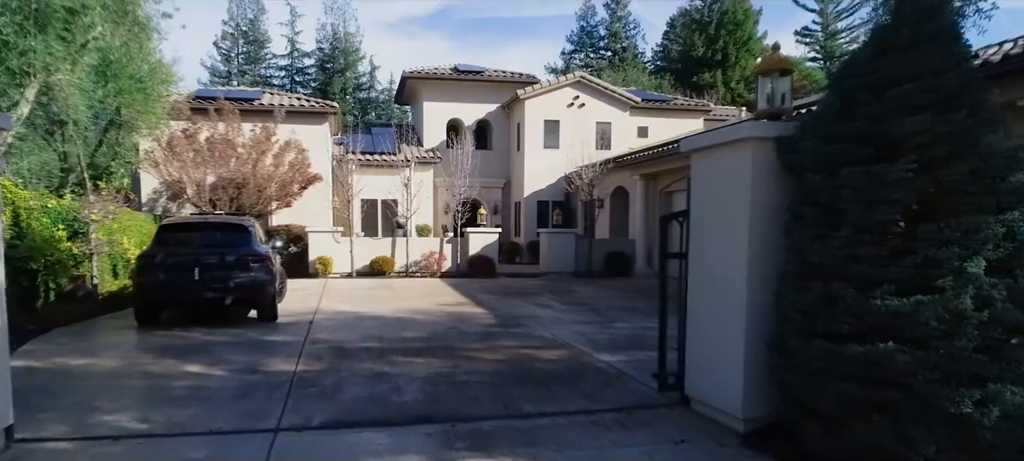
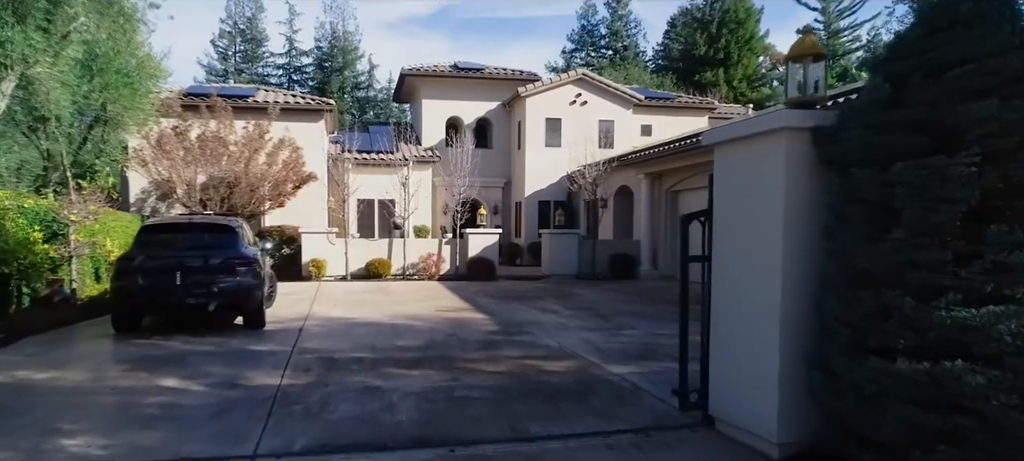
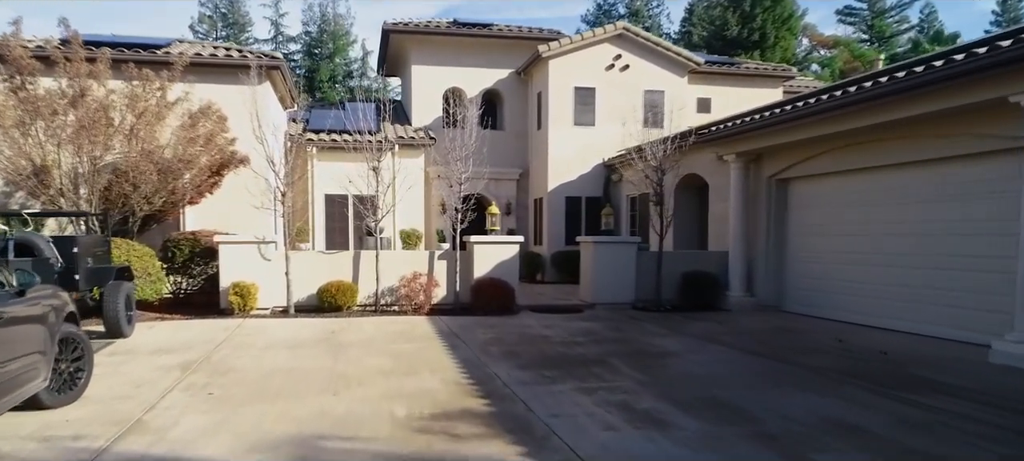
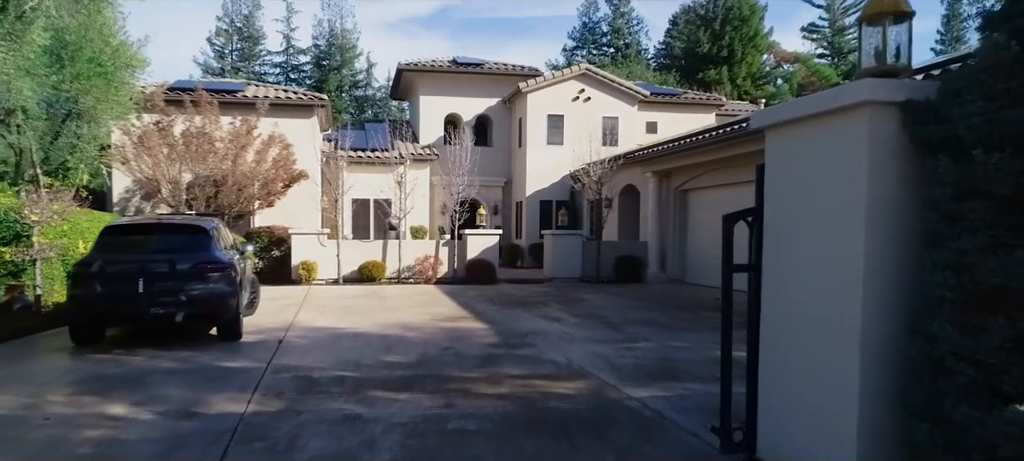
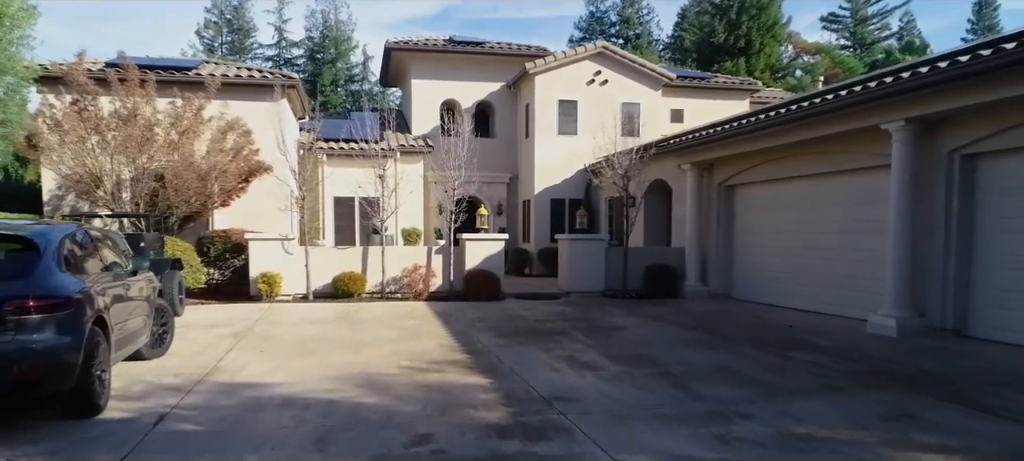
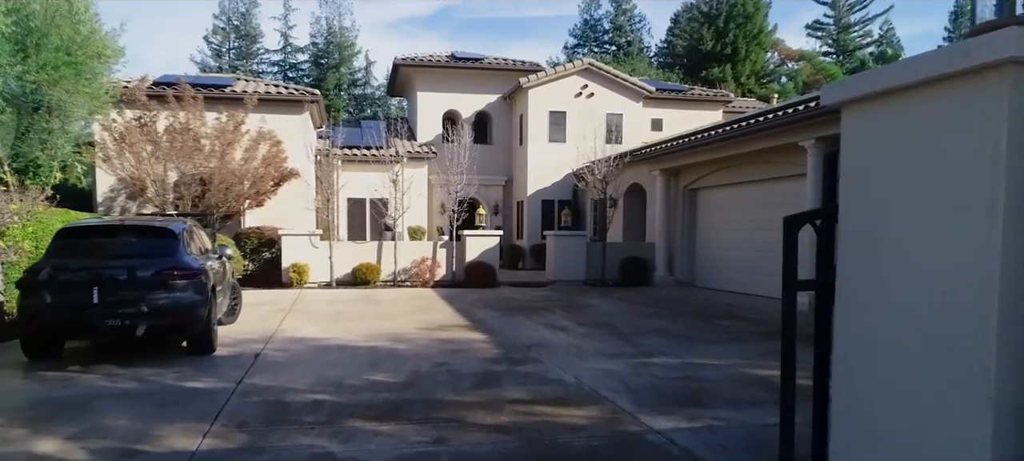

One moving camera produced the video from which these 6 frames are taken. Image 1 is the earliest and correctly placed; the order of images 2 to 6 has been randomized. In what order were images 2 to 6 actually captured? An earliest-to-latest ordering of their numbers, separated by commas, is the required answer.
2, 4, 6, 5, 3
